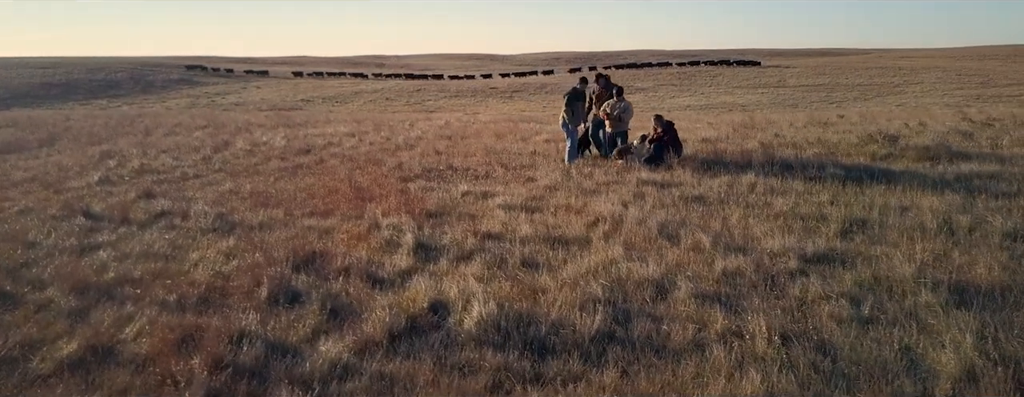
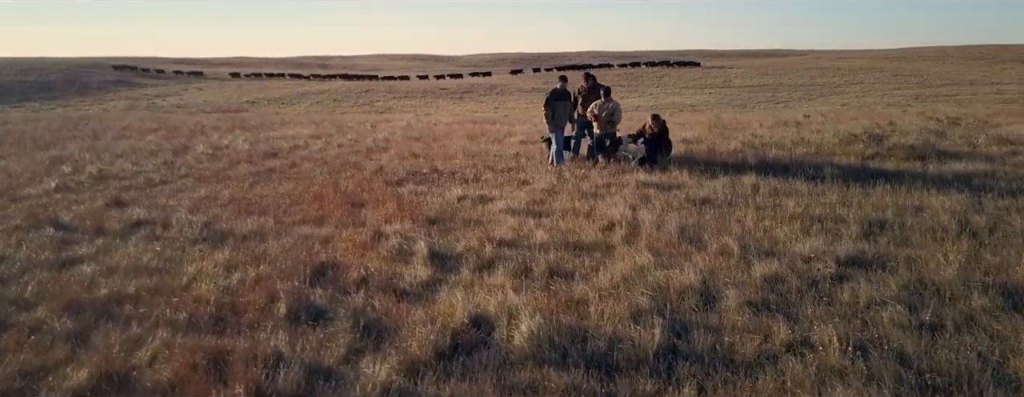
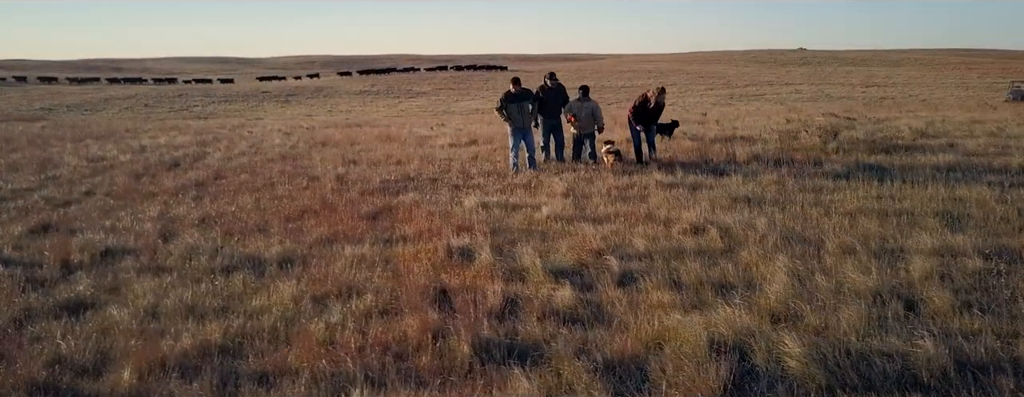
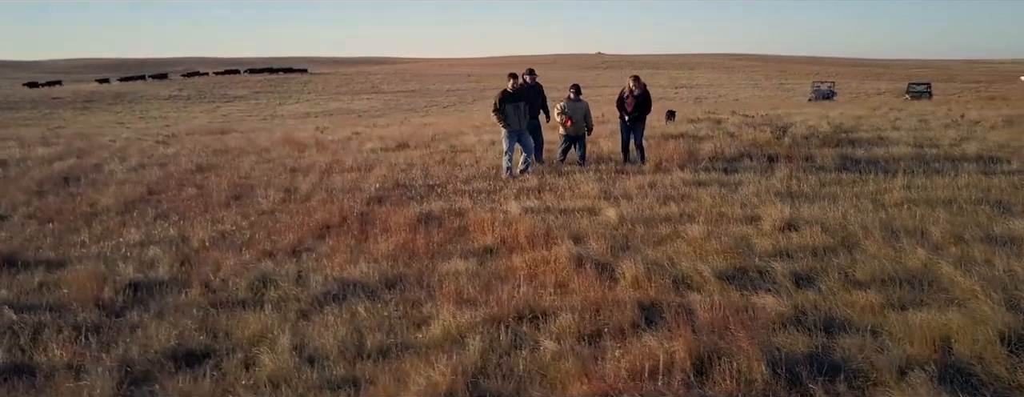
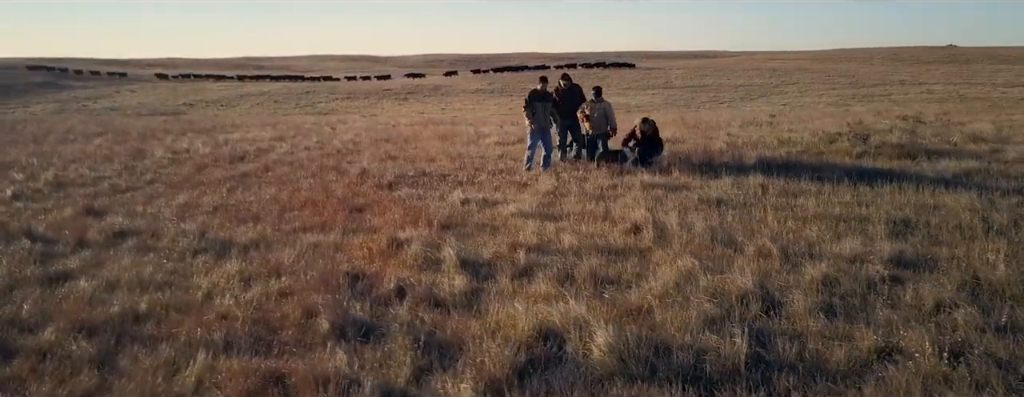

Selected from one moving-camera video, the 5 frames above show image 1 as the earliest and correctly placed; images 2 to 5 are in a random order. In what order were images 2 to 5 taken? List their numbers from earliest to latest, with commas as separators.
2, 5, 3, 4
